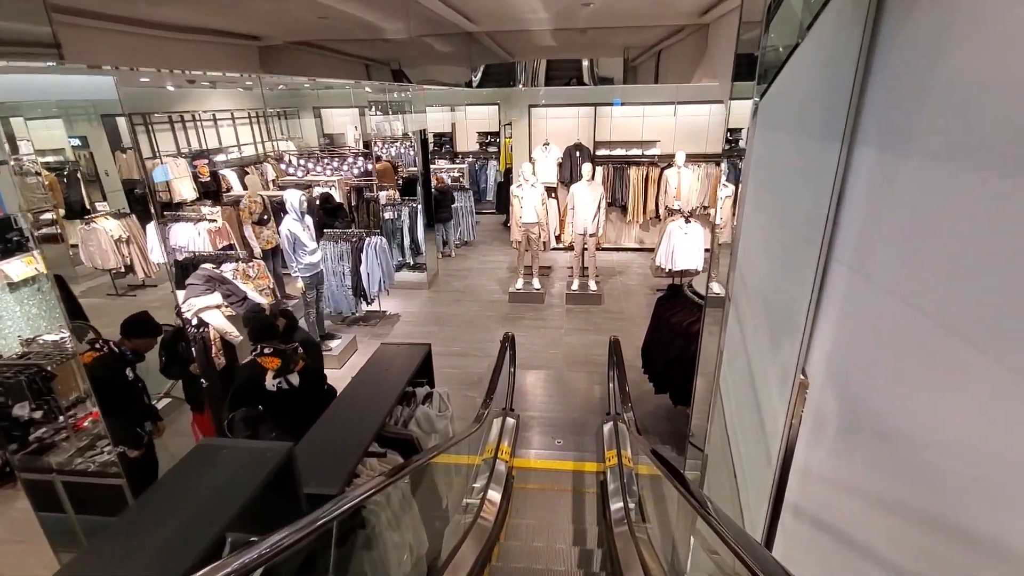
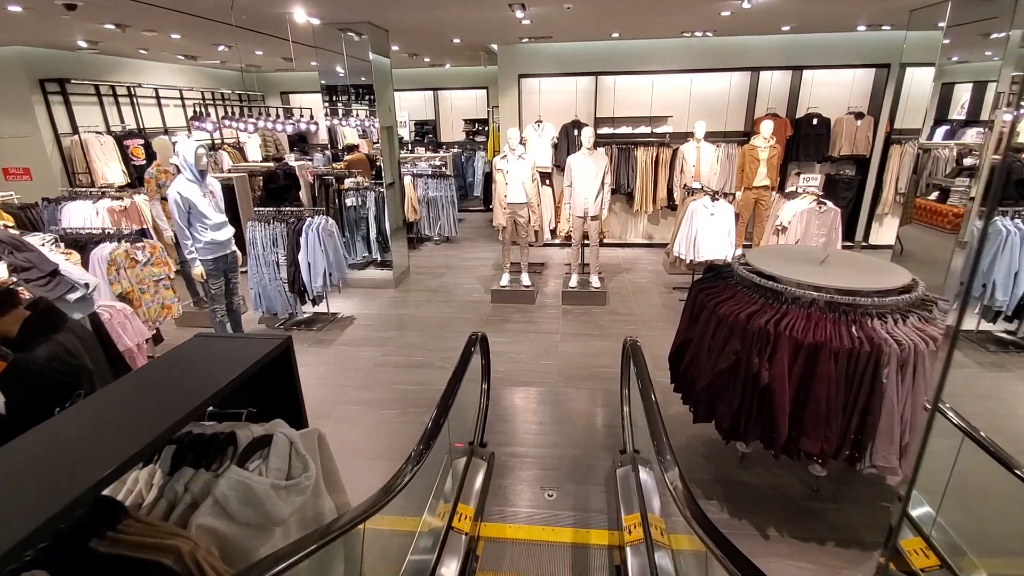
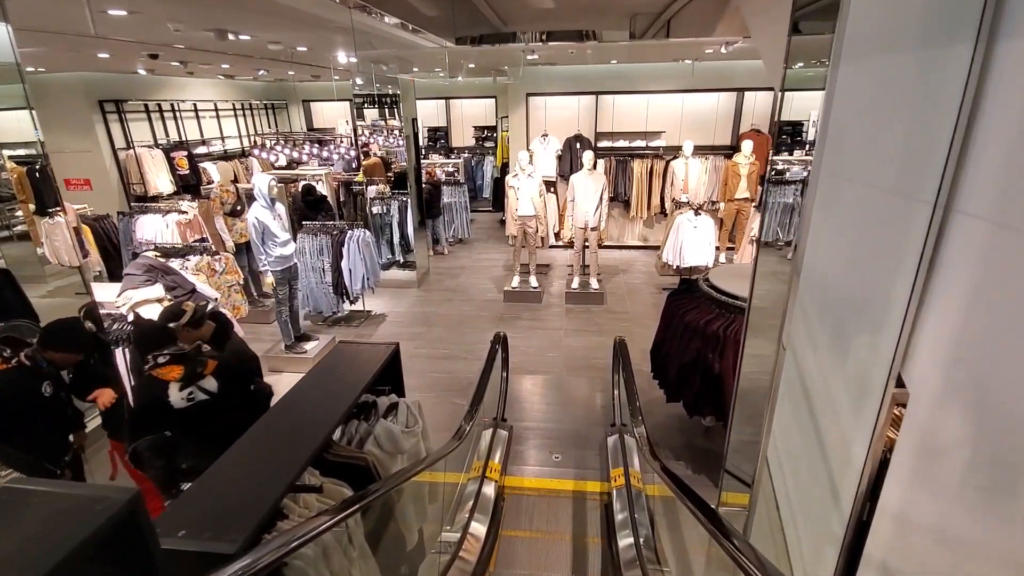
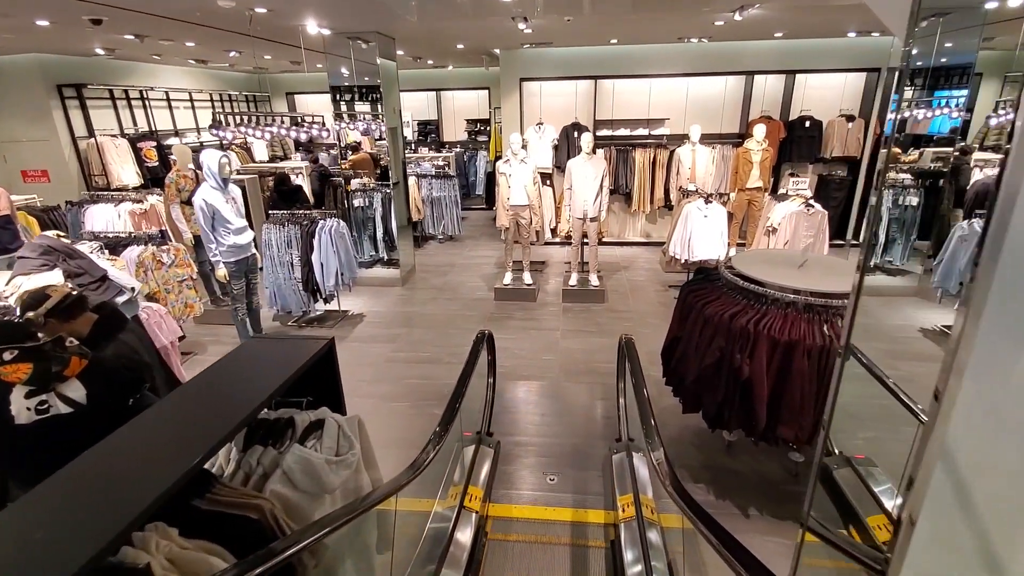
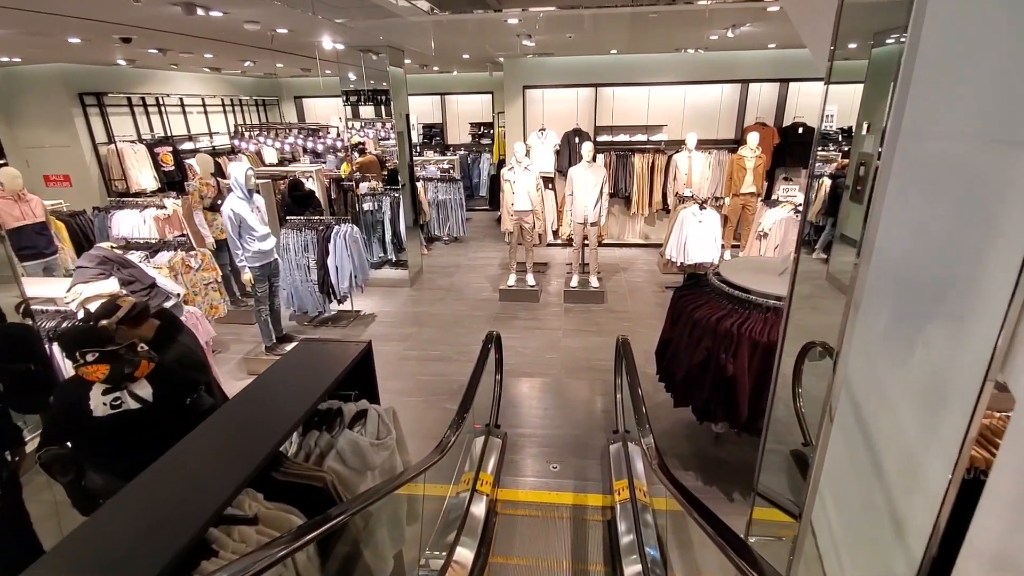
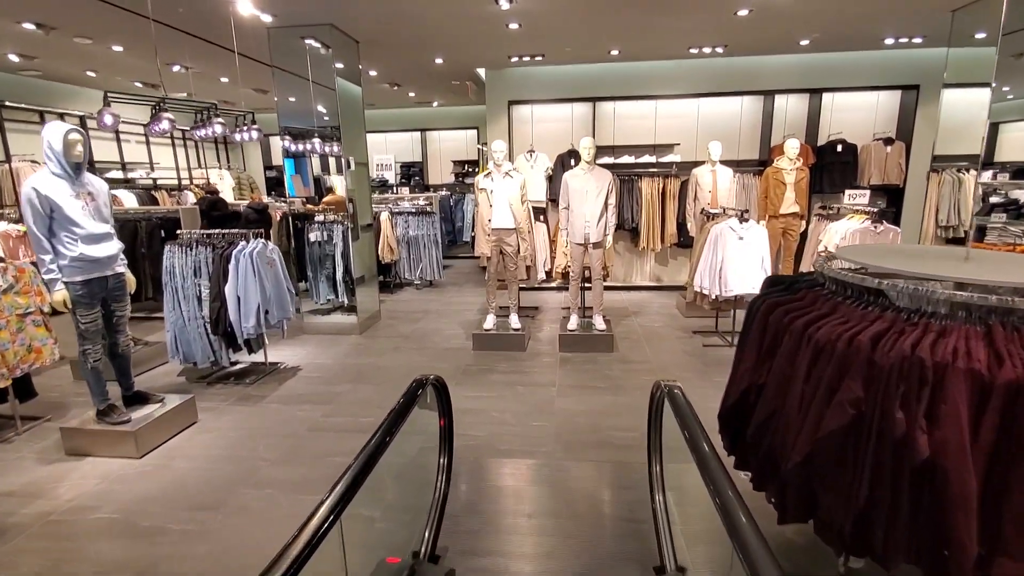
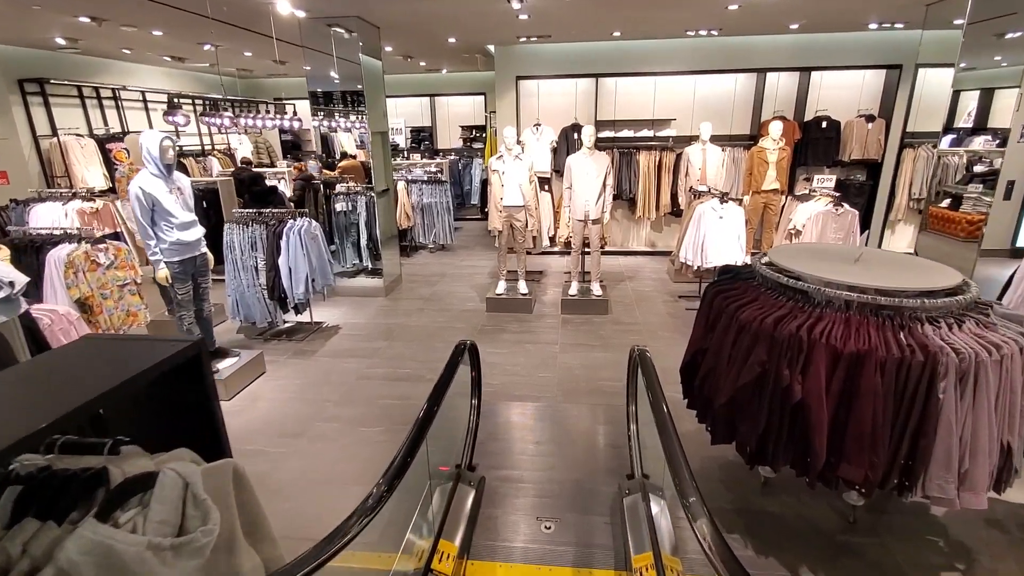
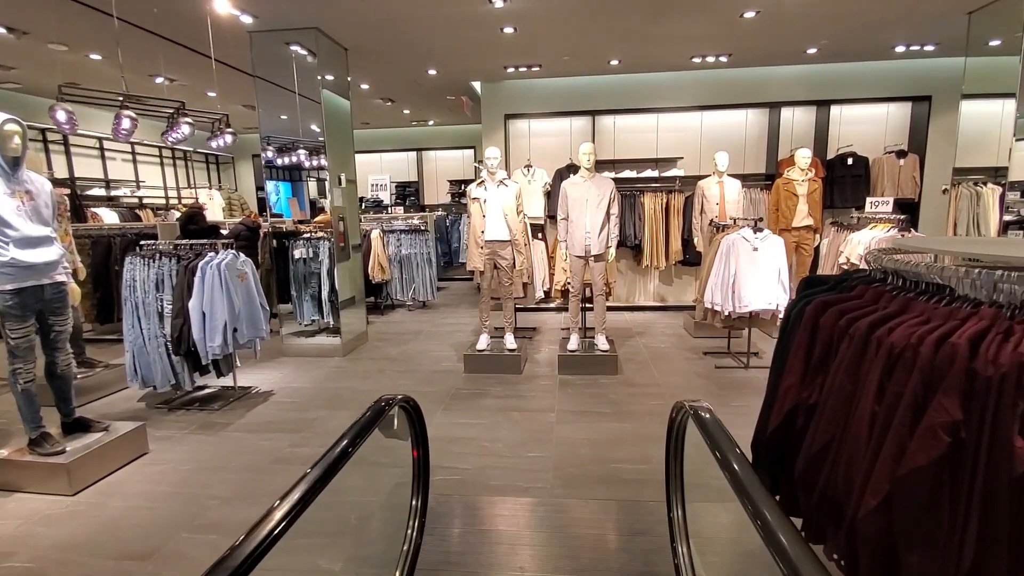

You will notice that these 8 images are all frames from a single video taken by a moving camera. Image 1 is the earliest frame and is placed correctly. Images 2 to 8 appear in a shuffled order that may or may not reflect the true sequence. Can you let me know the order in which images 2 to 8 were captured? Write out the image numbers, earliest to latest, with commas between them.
3, 5, 4, 2, 7, 6, 8
